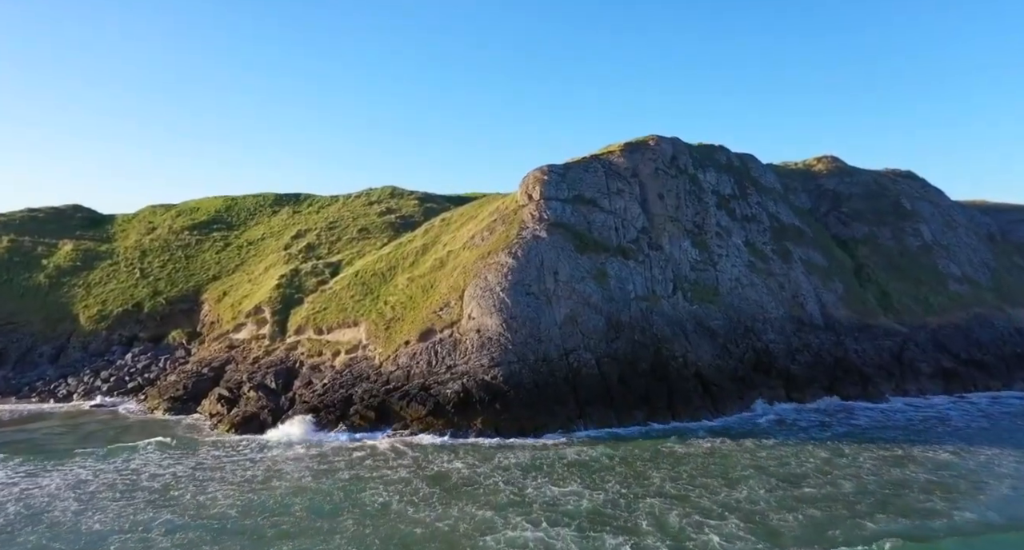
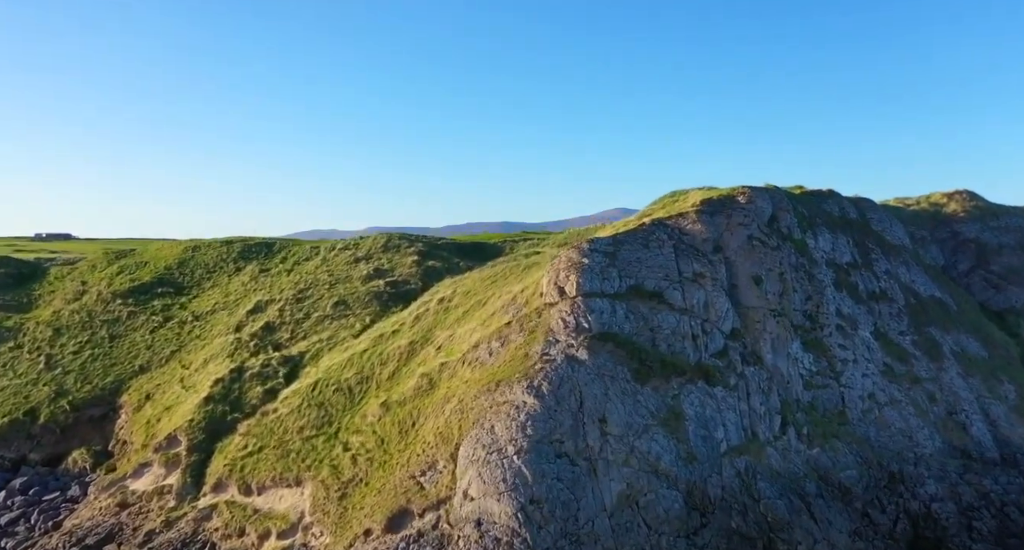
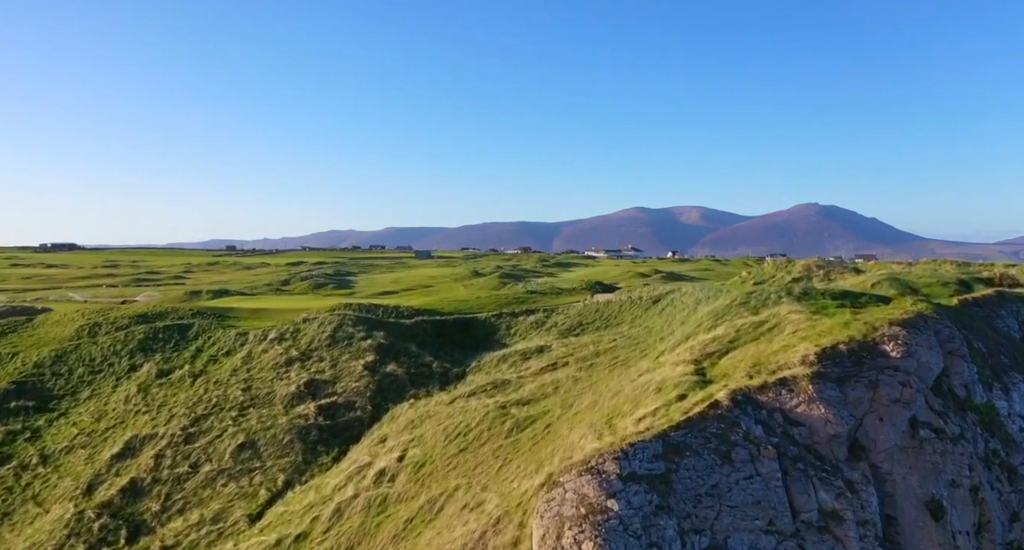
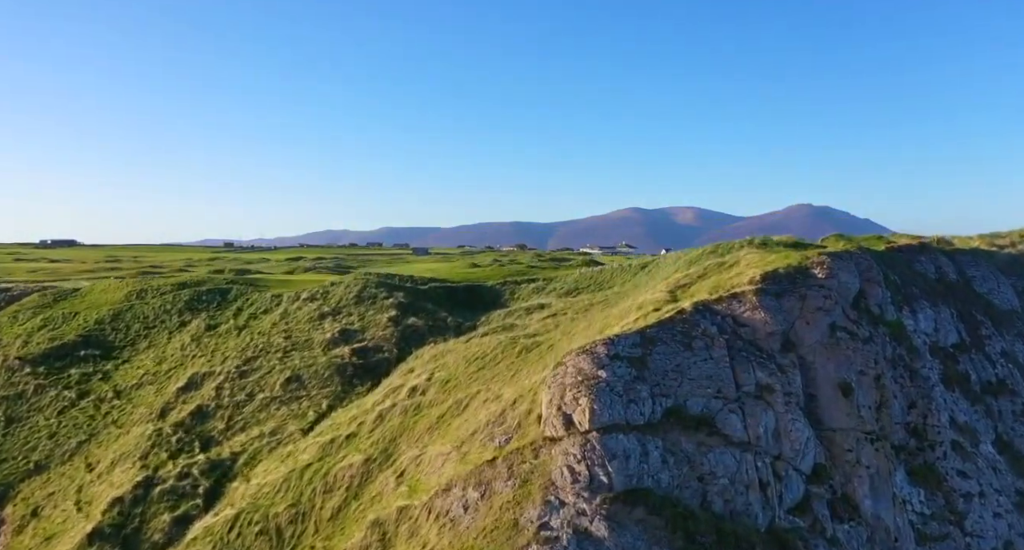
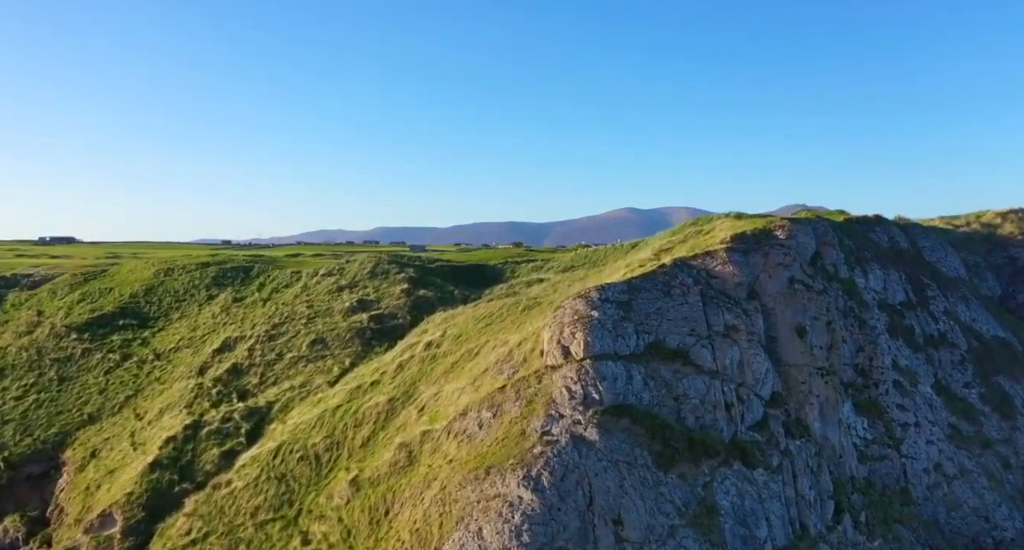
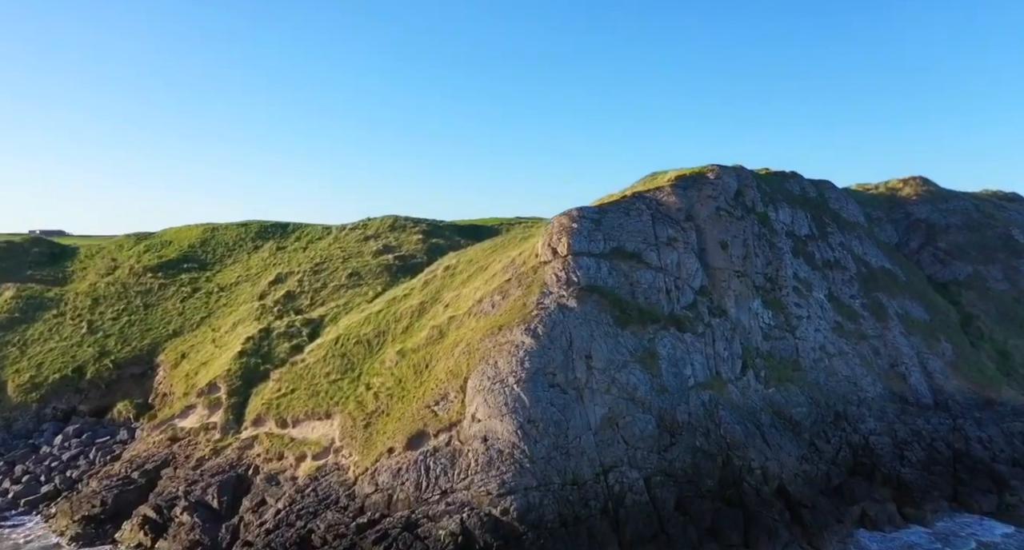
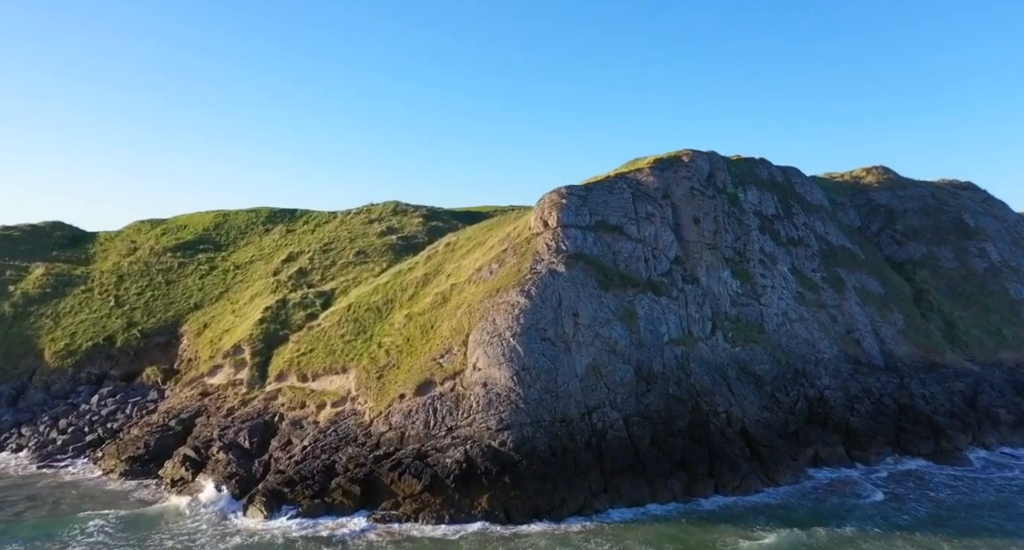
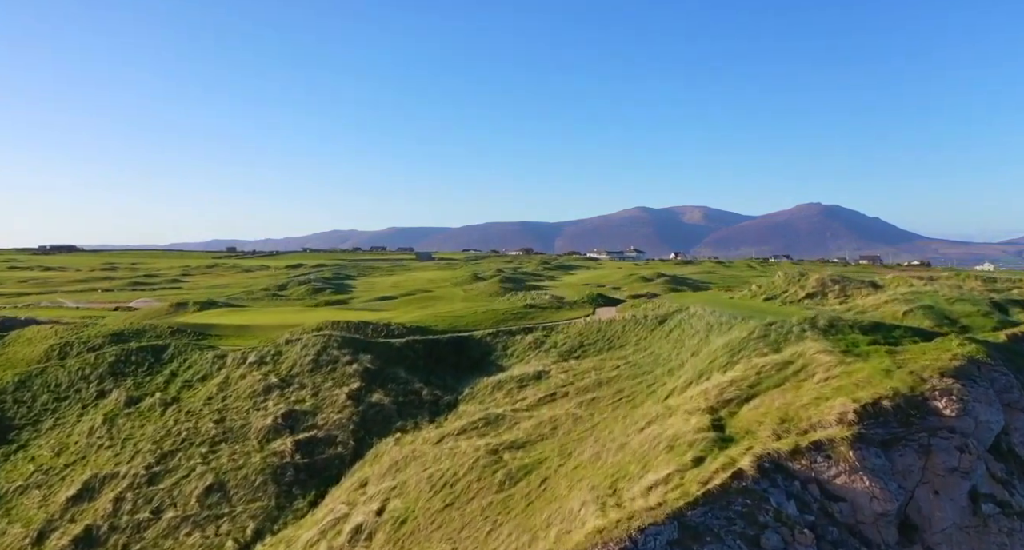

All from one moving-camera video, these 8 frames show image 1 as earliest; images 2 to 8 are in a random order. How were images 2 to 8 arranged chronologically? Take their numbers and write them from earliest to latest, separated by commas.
7, 6, 2, 5, 4, 3, 8
